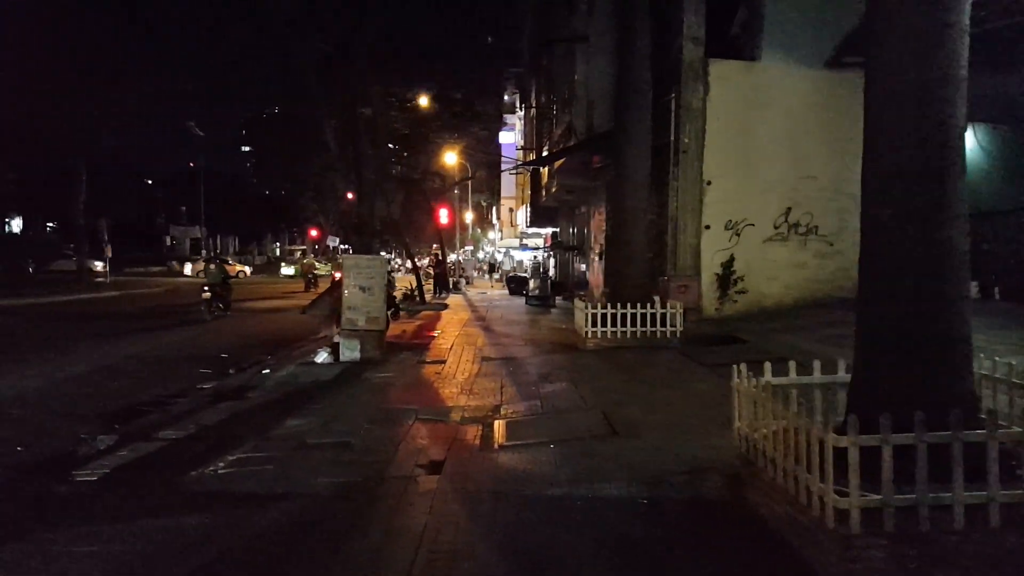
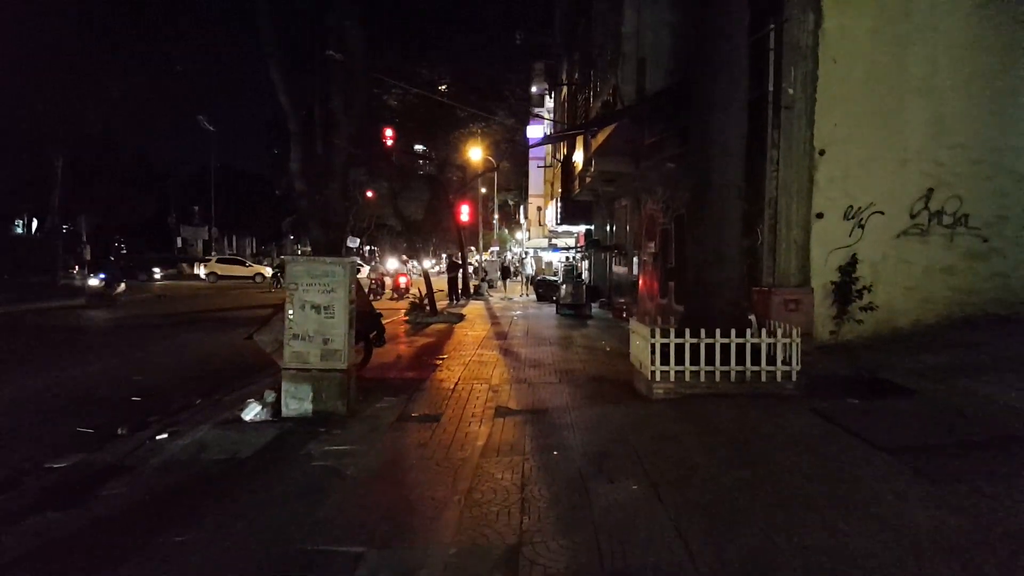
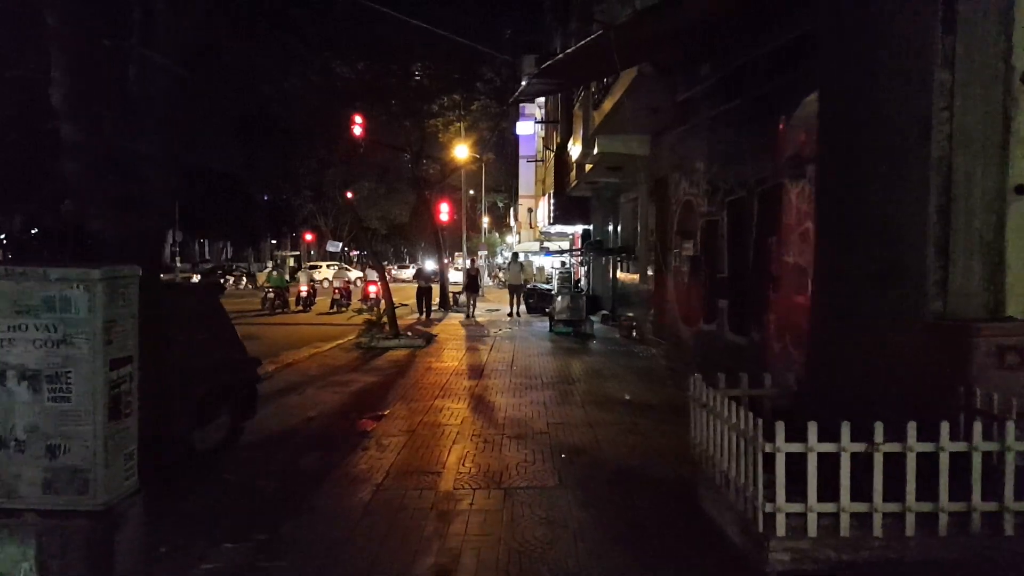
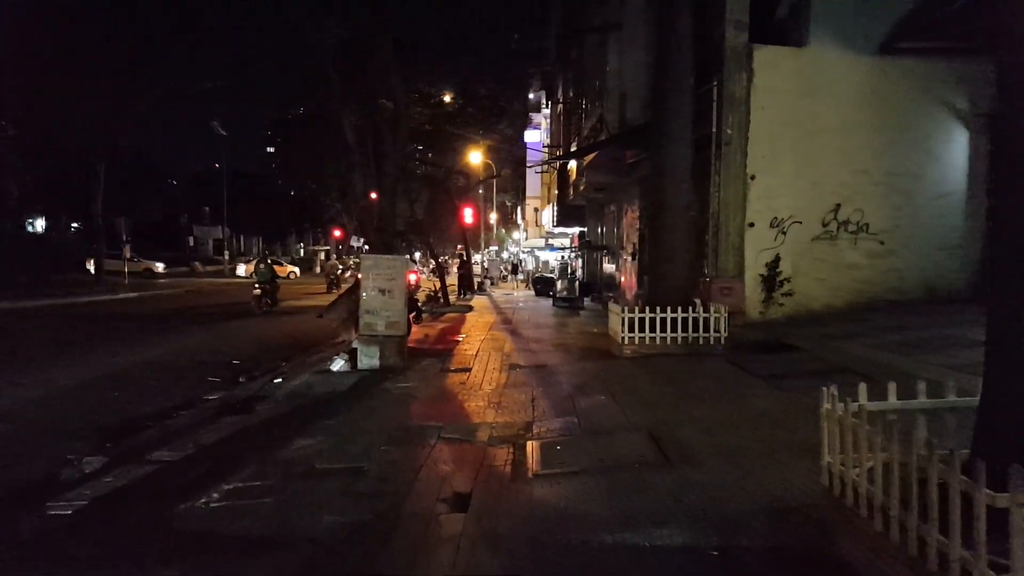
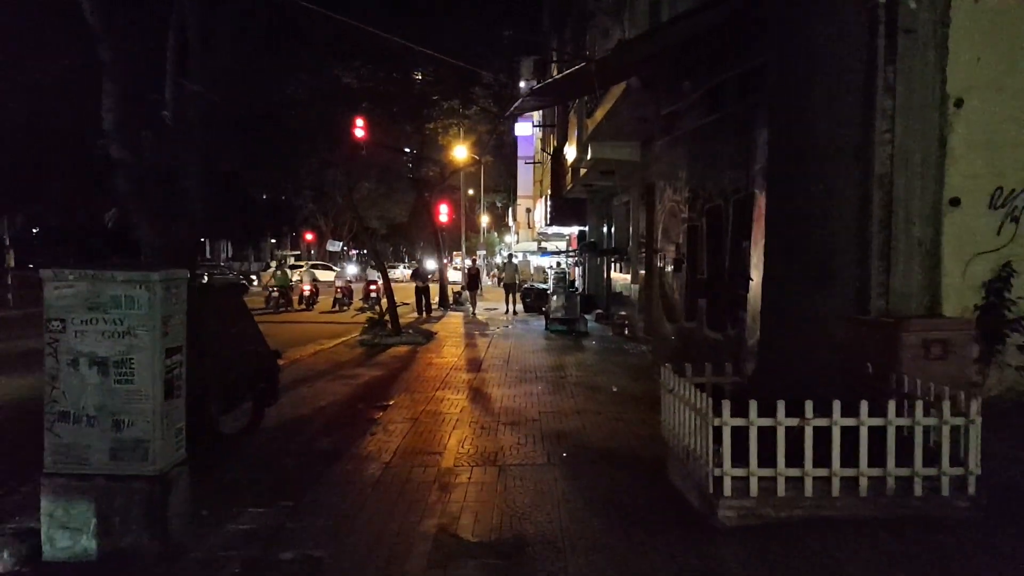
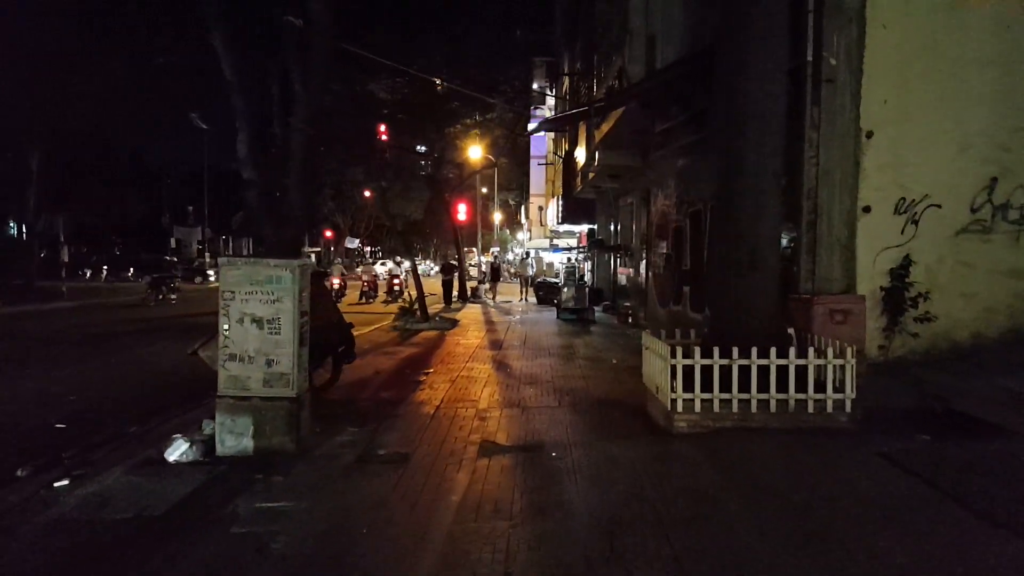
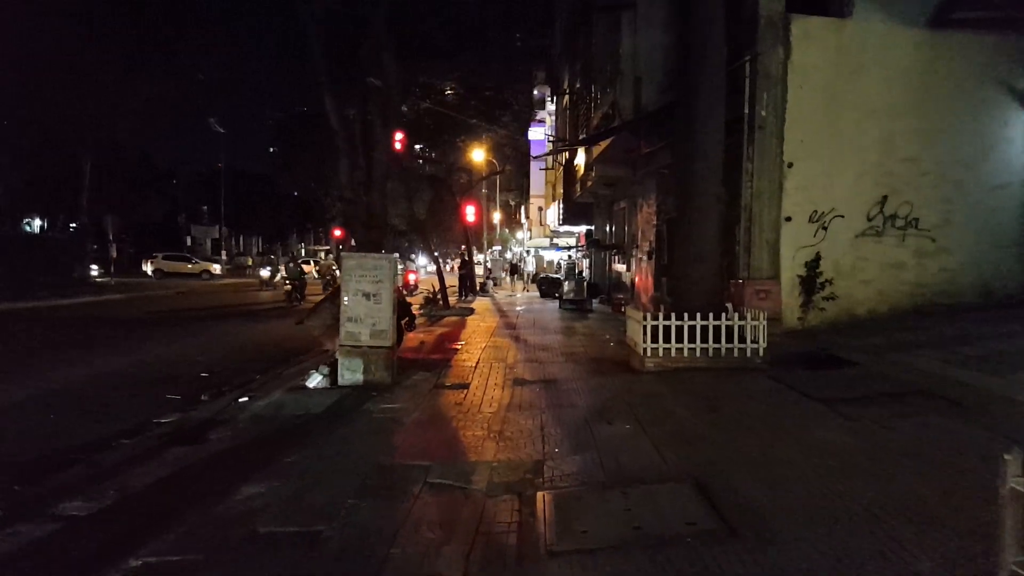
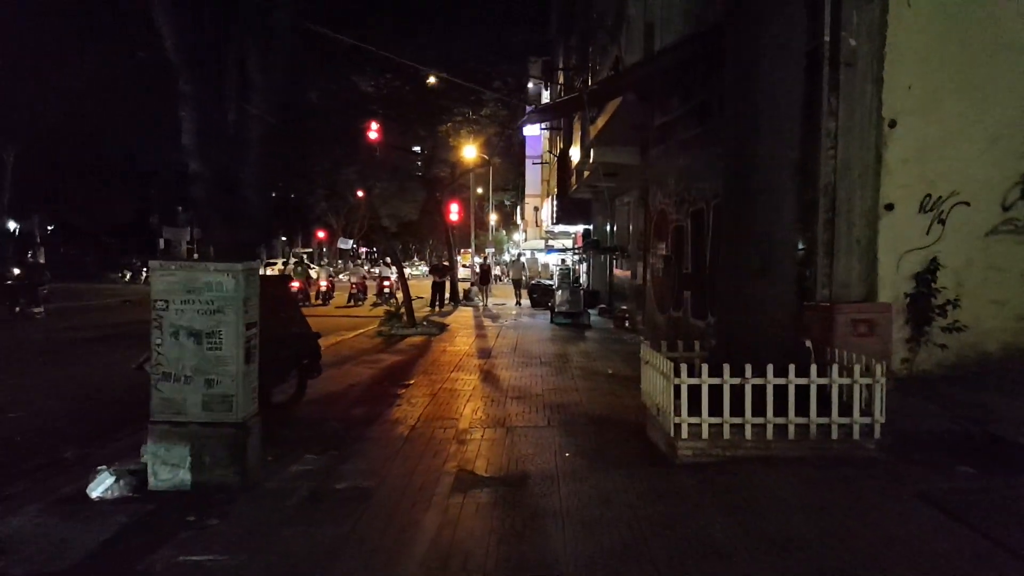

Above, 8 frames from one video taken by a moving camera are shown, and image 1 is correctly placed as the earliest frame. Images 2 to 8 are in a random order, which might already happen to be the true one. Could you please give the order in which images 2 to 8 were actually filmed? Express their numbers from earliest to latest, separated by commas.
4, 7, 2, 6, 8, 5, 3
